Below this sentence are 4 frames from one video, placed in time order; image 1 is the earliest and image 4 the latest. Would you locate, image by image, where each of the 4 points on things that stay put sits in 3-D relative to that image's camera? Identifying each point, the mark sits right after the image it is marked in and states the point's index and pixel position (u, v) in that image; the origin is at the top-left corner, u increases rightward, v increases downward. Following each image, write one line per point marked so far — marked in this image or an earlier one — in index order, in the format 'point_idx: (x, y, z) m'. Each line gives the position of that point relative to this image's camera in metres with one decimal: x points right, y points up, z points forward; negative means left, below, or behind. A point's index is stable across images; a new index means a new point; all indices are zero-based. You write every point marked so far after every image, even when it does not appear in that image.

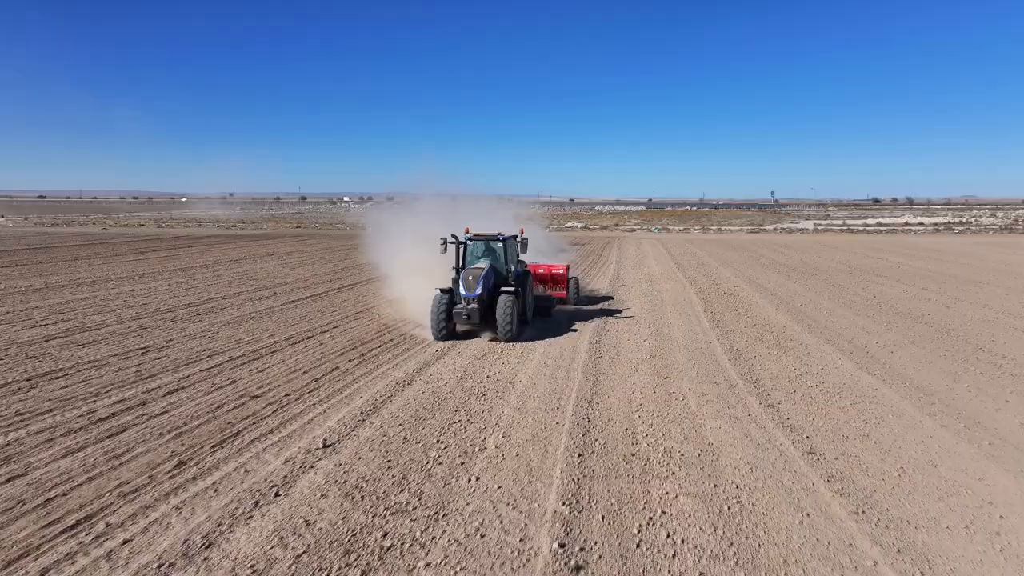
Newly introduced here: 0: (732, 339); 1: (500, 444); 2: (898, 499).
0: (+5.1, -1.2, +9.8) m
1: (-0.1, -2.0, +5.7) m
2: (+4.1, -2.2, +4.6) m
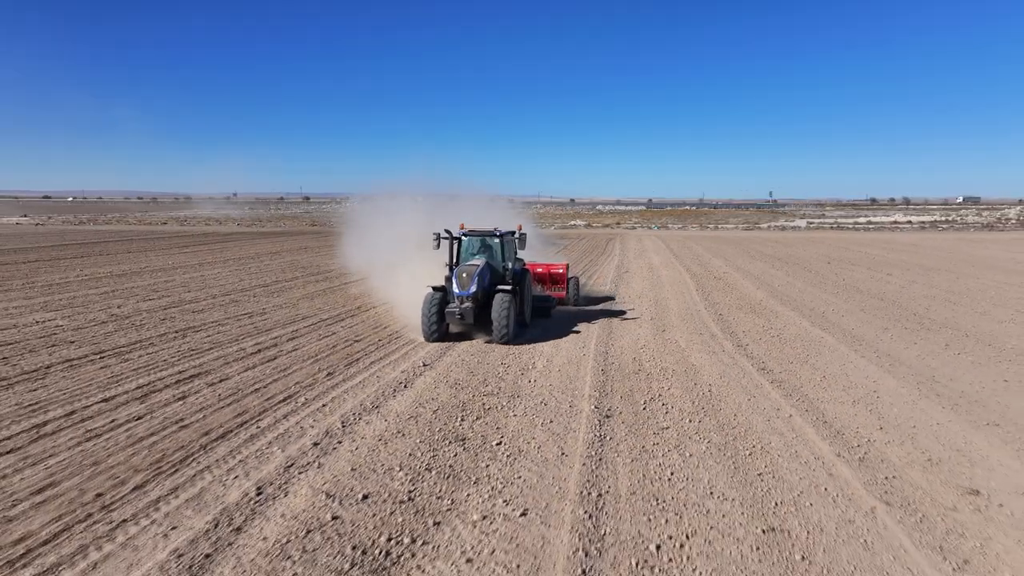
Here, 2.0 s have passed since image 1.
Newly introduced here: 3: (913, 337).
0: (+5.8, -0.6, +12.2) m
1: (+0.6, -1.4, +8.0) m
2: (+4.9, -1.6, +7.0) m
3: (+8.8, -1.1, +9.4) m
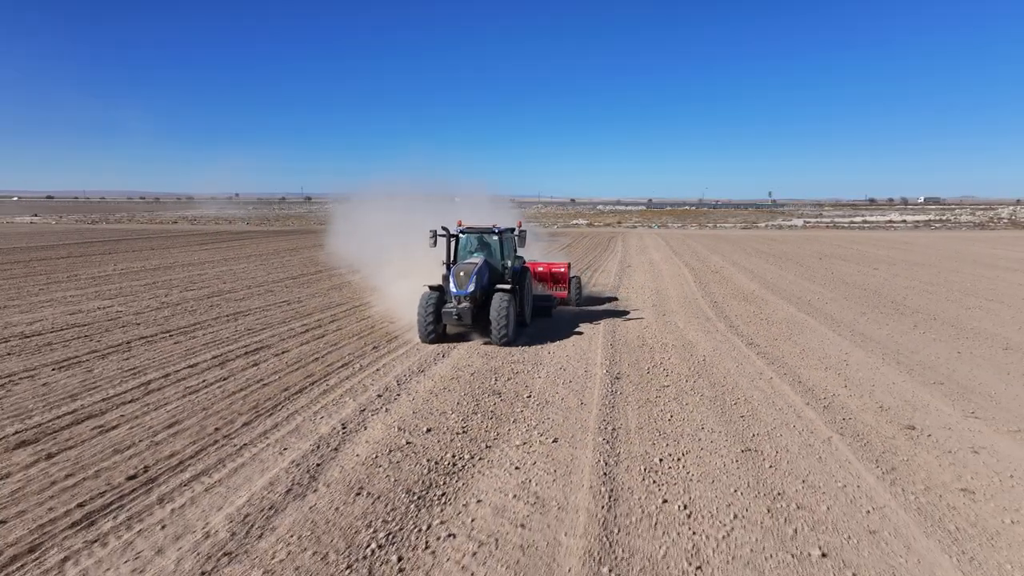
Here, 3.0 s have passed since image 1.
0: (+6.3, -0.3, +13.4) m
1: (+1.1, -1.1, +9.2) m
2: (+5.4, -1.3, +8.2) m
3: (+9.2, -0.8, +10.6) m
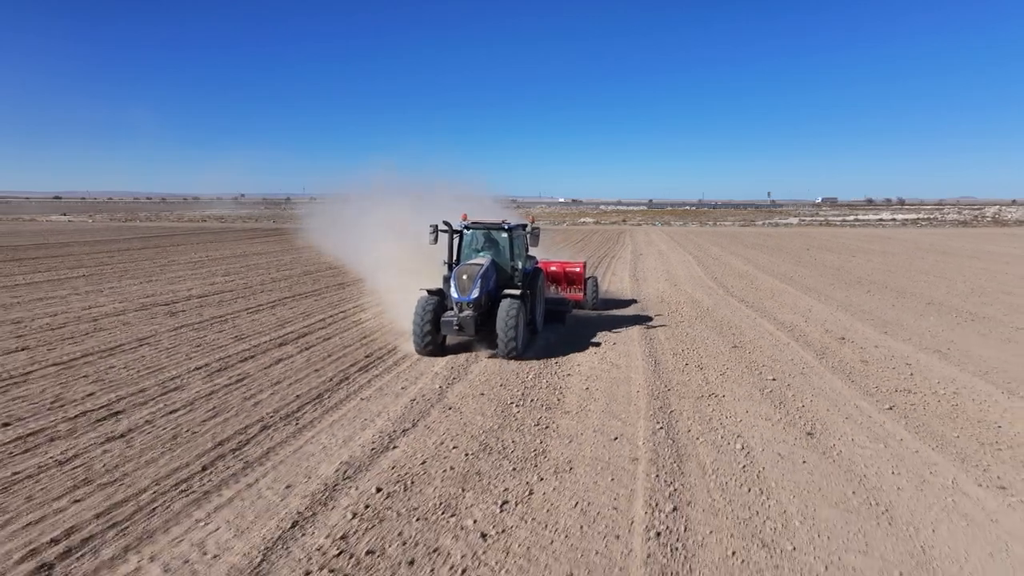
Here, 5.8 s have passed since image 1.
0: (+7.7, +0.5, +16.5) m
1: (+2.5, -0.3, +12.3) m
2: (+6.8, -0.5, +11.3) m
3: (+10.7, 0.0, +13.7) m
